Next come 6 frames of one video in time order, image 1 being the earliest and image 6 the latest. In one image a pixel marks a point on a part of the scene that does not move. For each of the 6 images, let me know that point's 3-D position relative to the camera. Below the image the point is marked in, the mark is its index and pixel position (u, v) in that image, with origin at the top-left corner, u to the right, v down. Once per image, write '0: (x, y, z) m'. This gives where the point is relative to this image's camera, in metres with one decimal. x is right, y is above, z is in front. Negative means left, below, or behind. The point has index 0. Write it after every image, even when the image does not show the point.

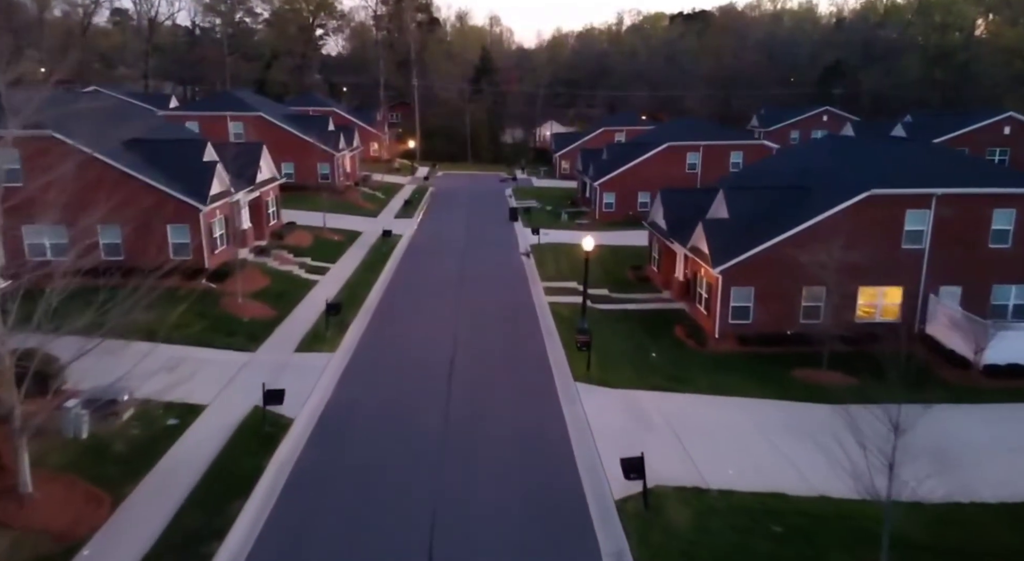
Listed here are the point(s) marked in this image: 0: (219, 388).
0: (-6.8, -2.5, +17.3) m
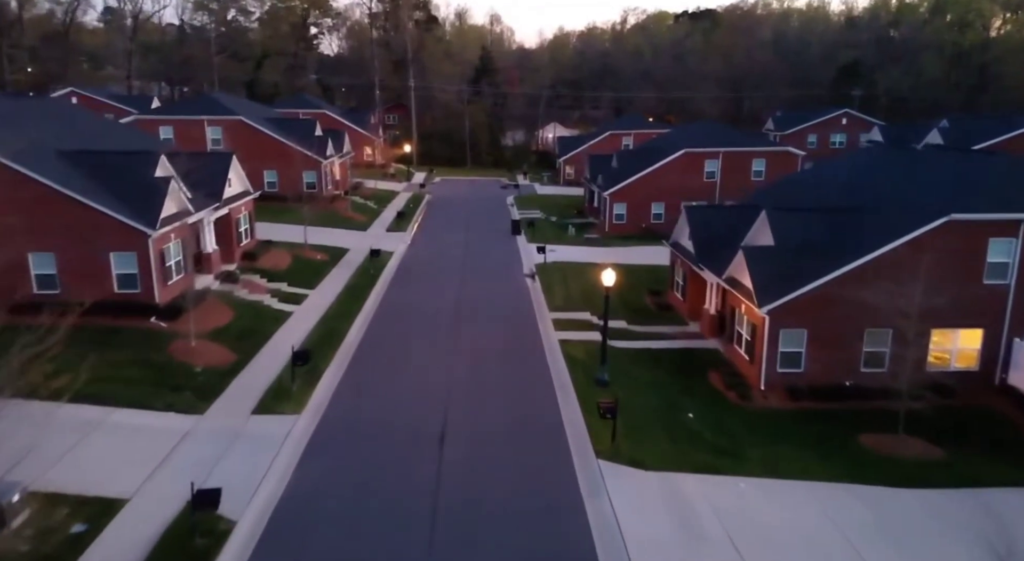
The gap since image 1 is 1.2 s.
0: (-6.7, -3.5, +13.7) m
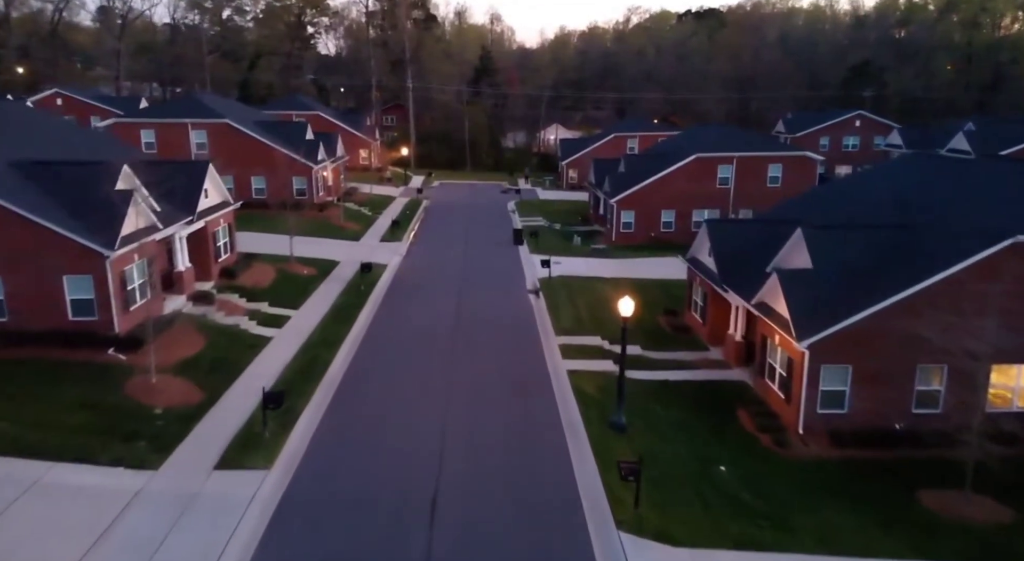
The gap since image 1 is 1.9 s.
0: (-6.6, -4.1, +11.4) m
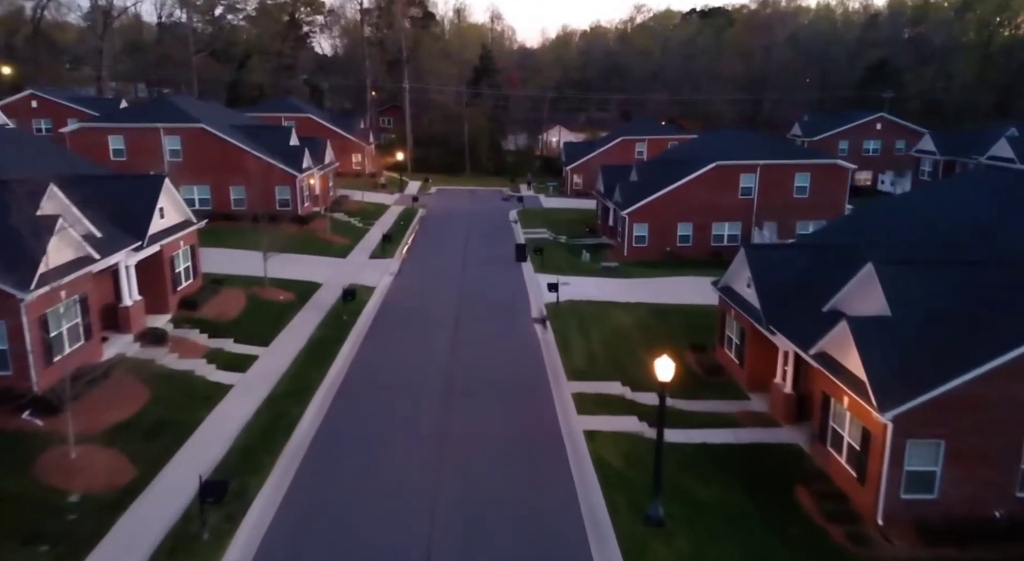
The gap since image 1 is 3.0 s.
0: (-6.5, -5.0, +8.1) m
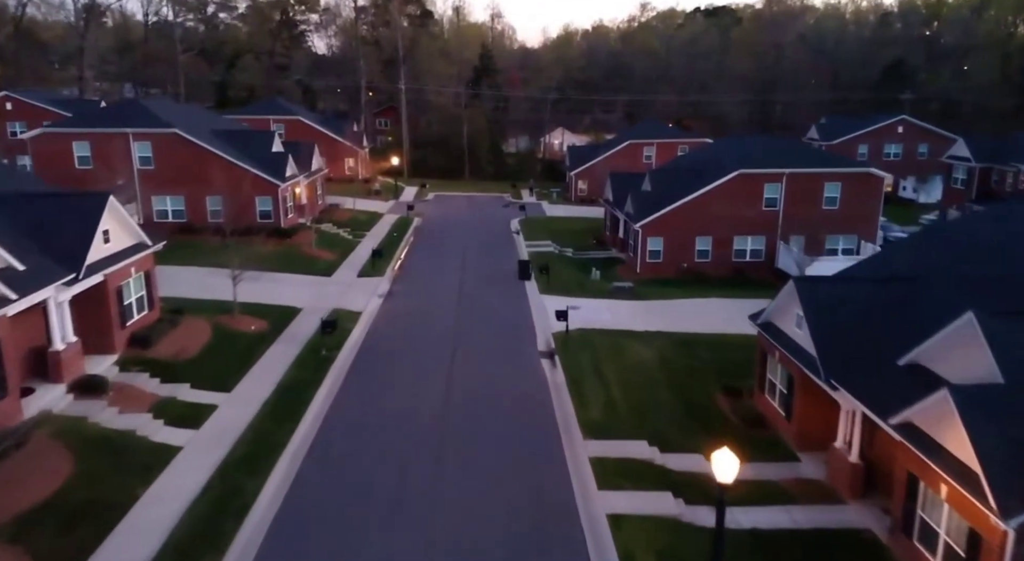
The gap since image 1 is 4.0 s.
0: (-6.3, -5.8, +5.0) m
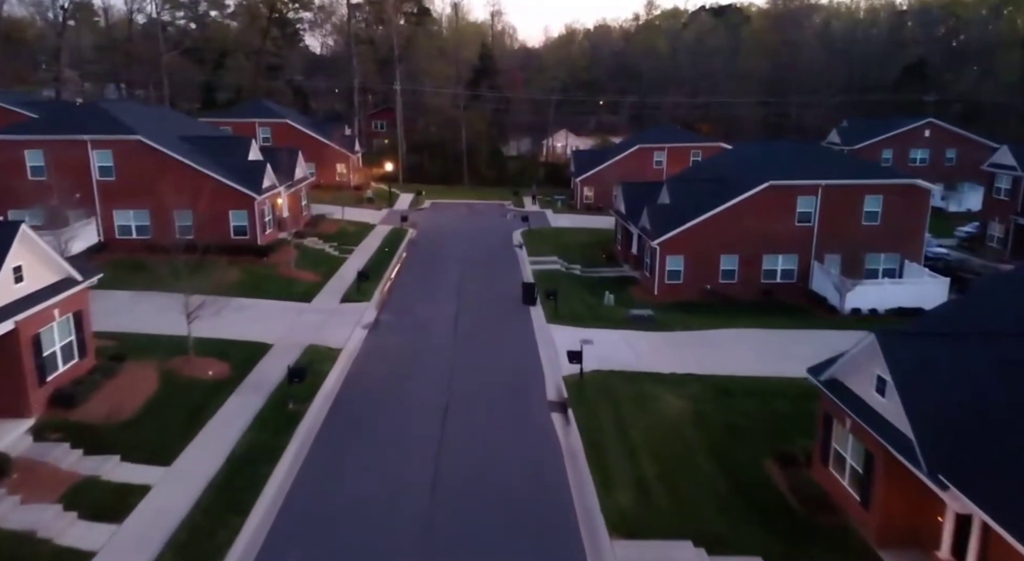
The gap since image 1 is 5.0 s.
0: (-6.2, -6.7, +1.6) m
